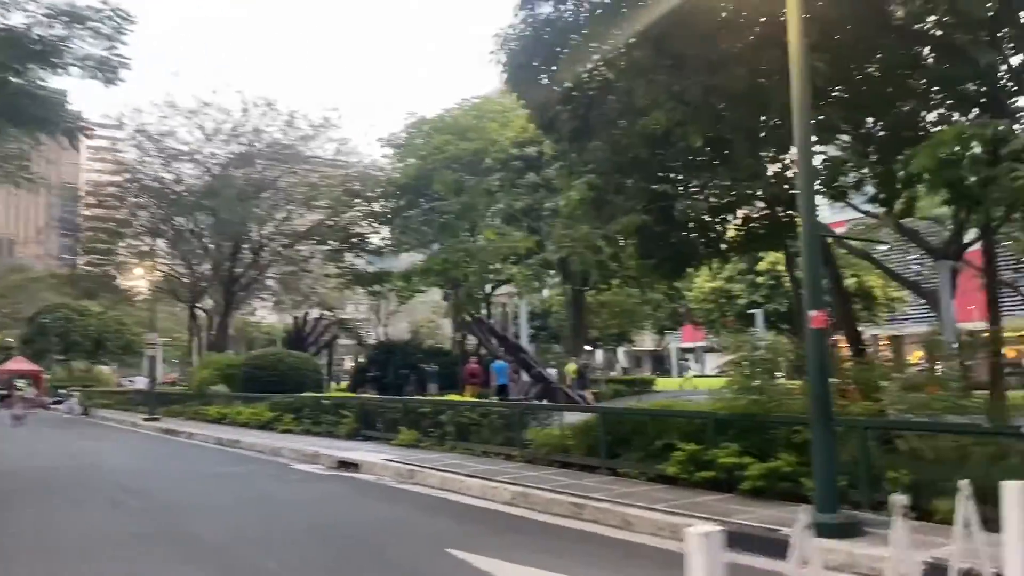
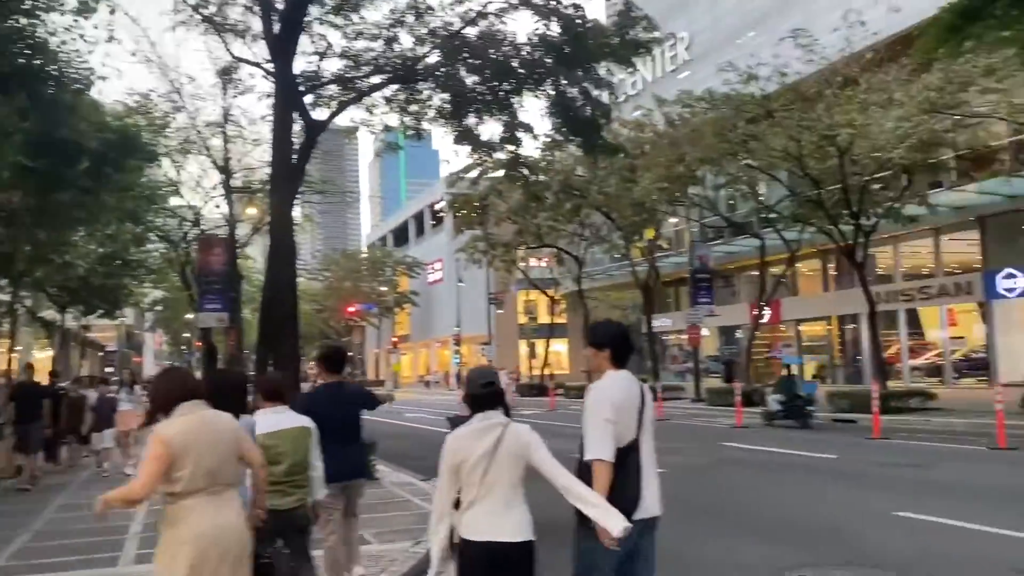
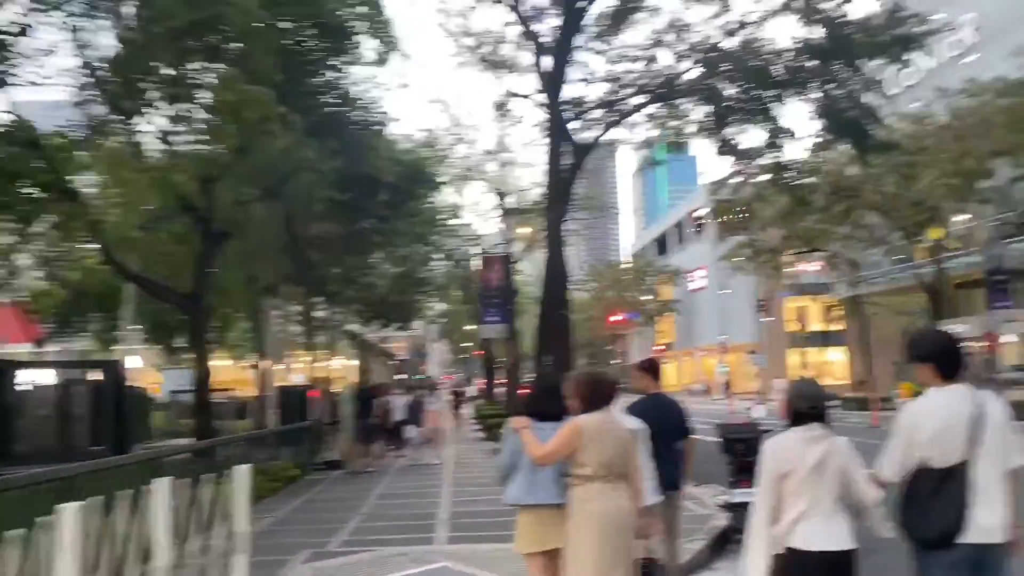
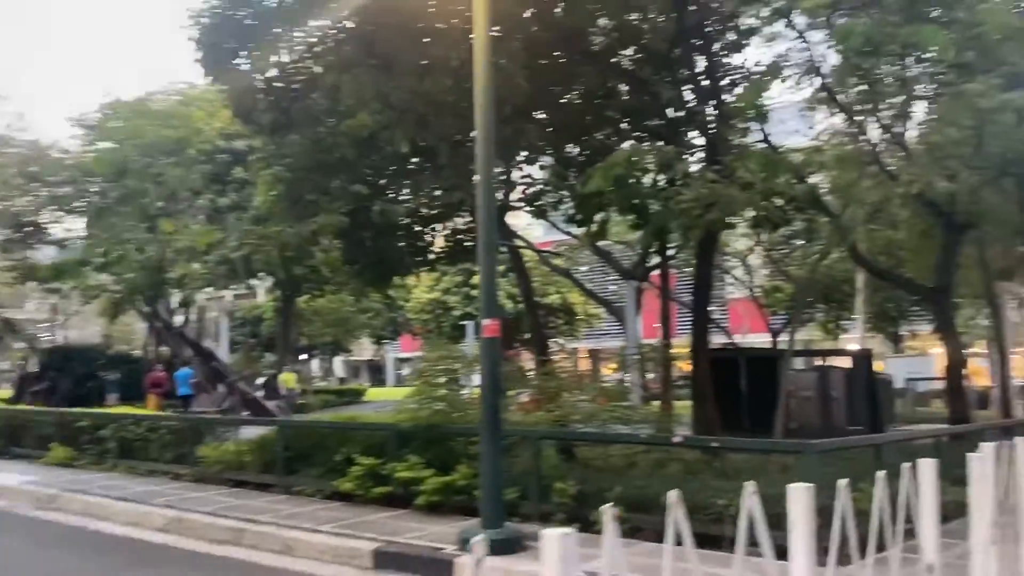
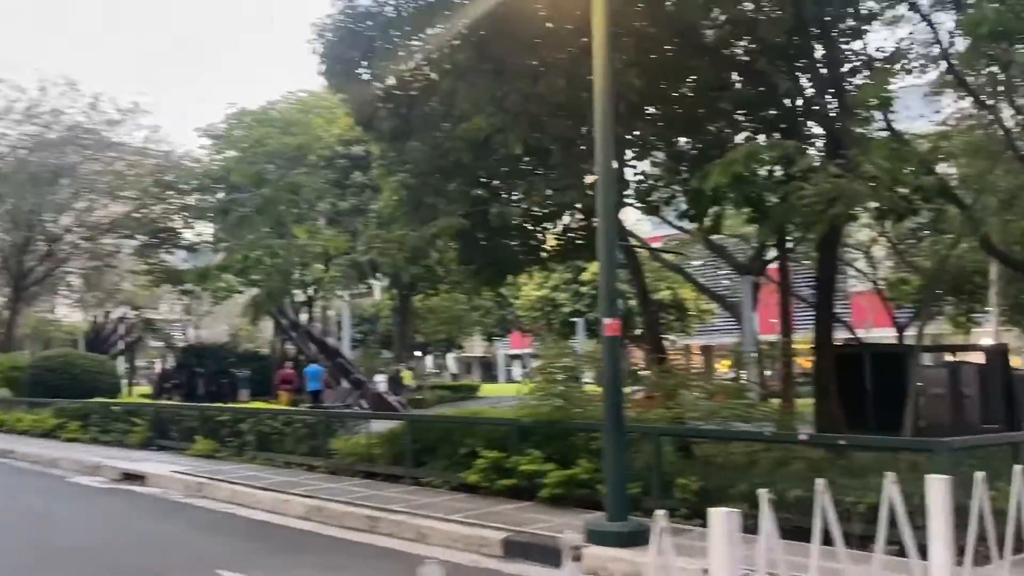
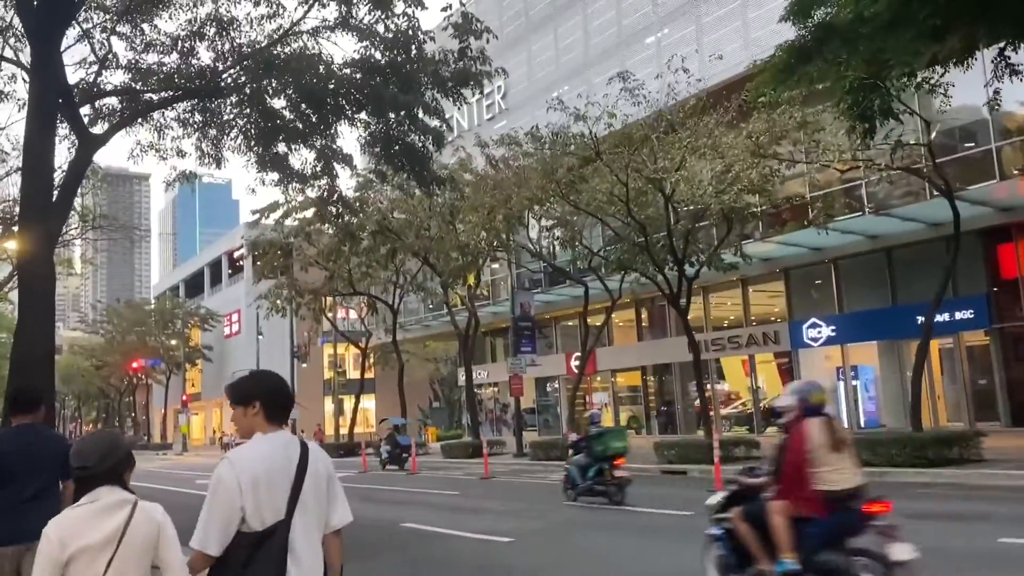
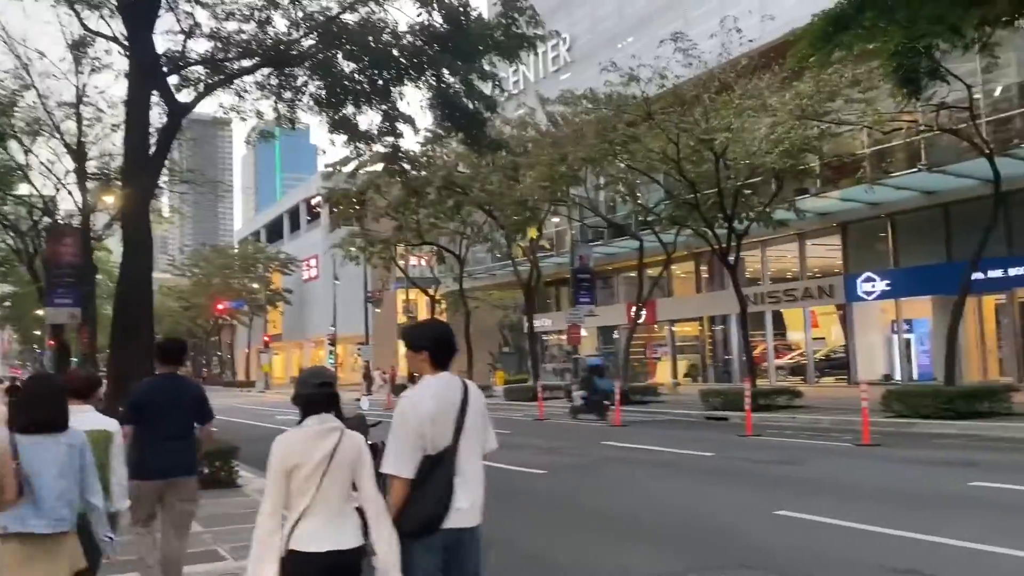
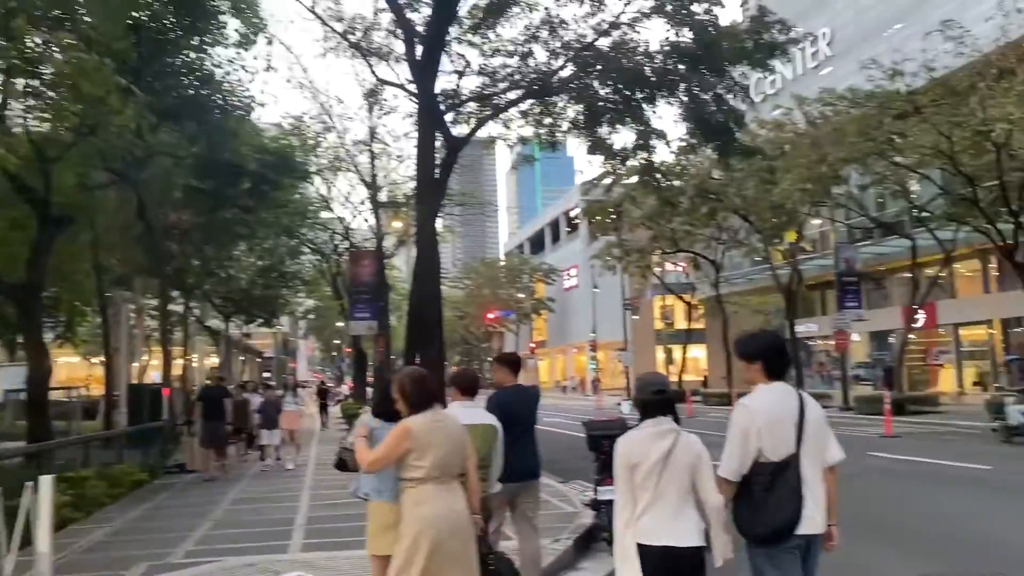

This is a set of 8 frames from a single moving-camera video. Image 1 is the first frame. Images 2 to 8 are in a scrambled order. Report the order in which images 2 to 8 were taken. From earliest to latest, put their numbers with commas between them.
5, 4, 3, 8, 2, 7, 6
